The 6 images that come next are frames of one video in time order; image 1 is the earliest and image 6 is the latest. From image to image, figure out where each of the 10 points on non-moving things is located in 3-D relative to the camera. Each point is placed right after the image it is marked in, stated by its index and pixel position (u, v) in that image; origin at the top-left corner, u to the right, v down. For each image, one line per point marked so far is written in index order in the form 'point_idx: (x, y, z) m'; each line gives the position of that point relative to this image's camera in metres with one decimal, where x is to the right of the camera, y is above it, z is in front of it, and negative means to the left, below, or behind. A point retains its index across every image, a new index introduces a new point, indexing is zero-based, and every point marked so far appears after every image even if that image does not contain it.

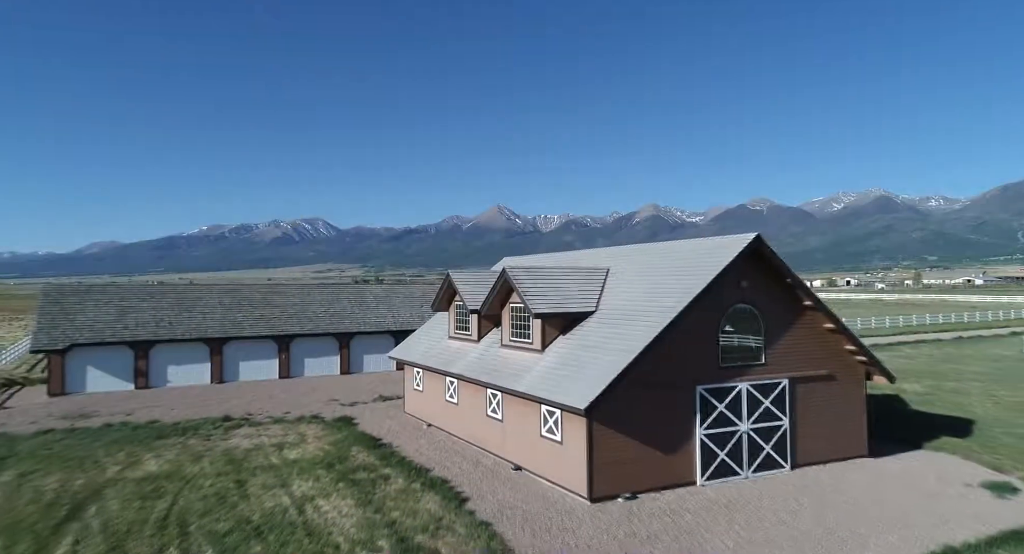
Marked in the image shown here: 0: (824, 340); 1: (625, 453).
0: (+7.9, -1.6, +16.8) m
1: (+2.4, -3.7, +14.2) m
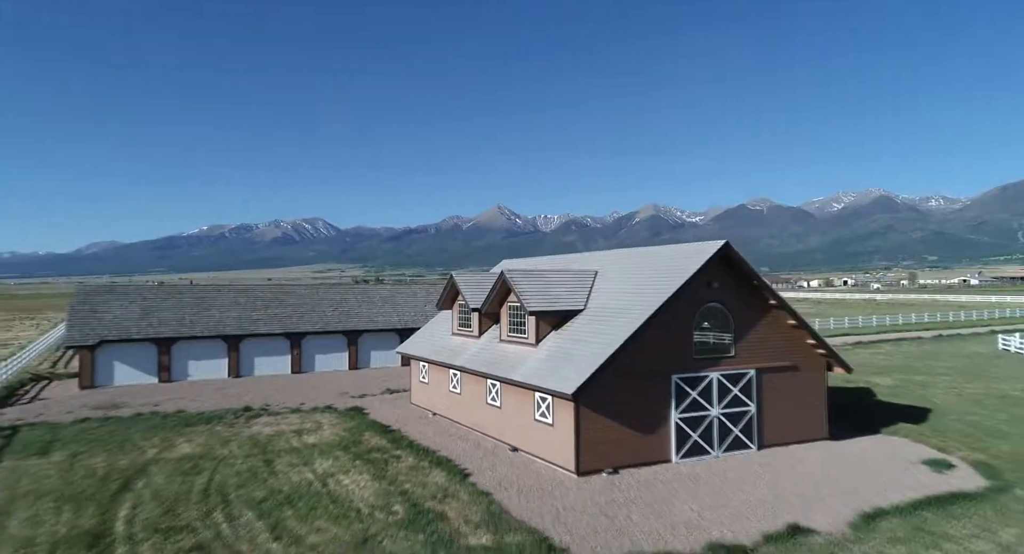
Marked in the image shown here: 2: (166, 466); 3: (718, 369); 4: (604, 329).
0: (+7.9, -1.6, +18.8) m
1: (+2.4, -3.8, +16.2) m
2: (-9.5, -5.1, +18.2) m
3: (+5.5, -2.4, +17.8) m
4: (+2.4, -1.4, +17.5) m
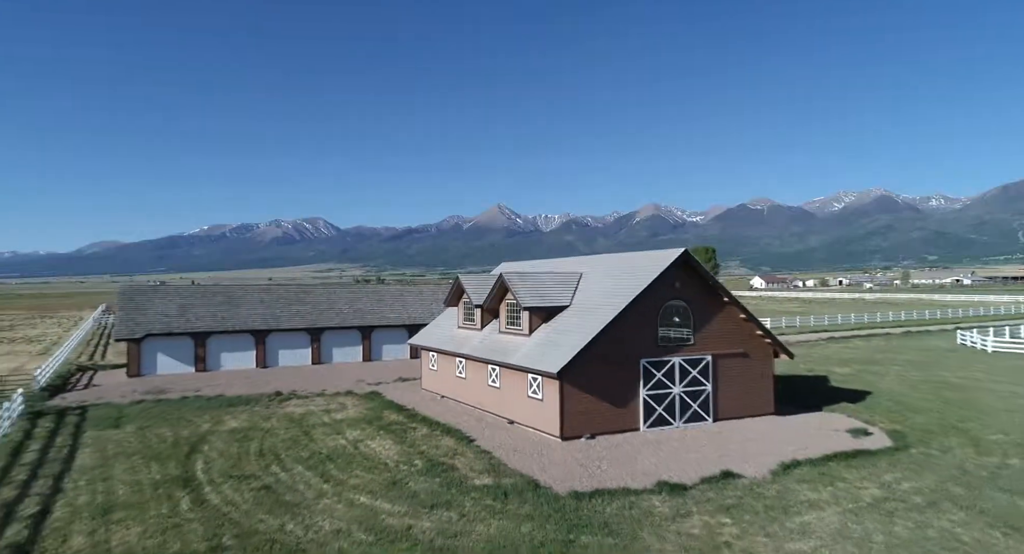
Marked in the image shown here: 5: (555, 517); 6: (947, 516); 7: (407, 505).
0: (+7.8, -1.7, +22.5) m
1: (+2.3, -3.8, +19.9) m
2: (-9.6, -5.2, +21.9) m
3: (+5.4, -2.5, +21.5) m
4: (+2.3, -1.4, +21.2) m
5: (+0.9, -4.9, +13.7) m
6: (+8.9, -4.9, +13.7) m
7: (-2.3, -5.0, +14.7) m
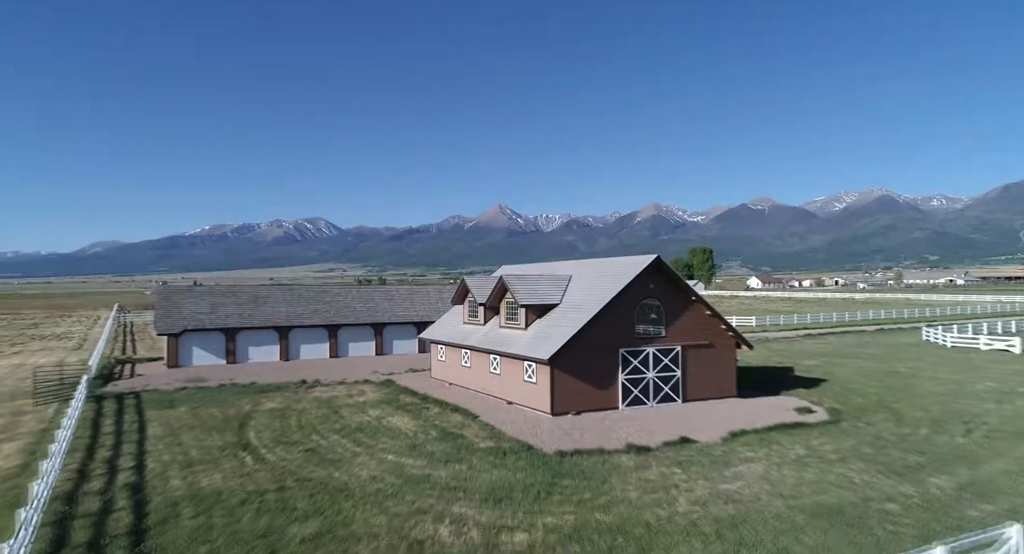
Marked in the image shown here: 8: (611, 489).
0: (+7.7, -1.8, +26.3) m
1: (+2.2, -3.9, +23.7) m
2: (-9.6, -5.3, +25.7) m
3: (+5.4, -2.6, +25.2) m
4: (+2.3, -1.5, +25.0) m
5: (+0.8, -5.0, +17.5) m
6: (+8.9, -5.0, +17.5) m
7: (-2.4, -5.1, +18.5) m
8: (+2.4, -5.1, +15.9) m
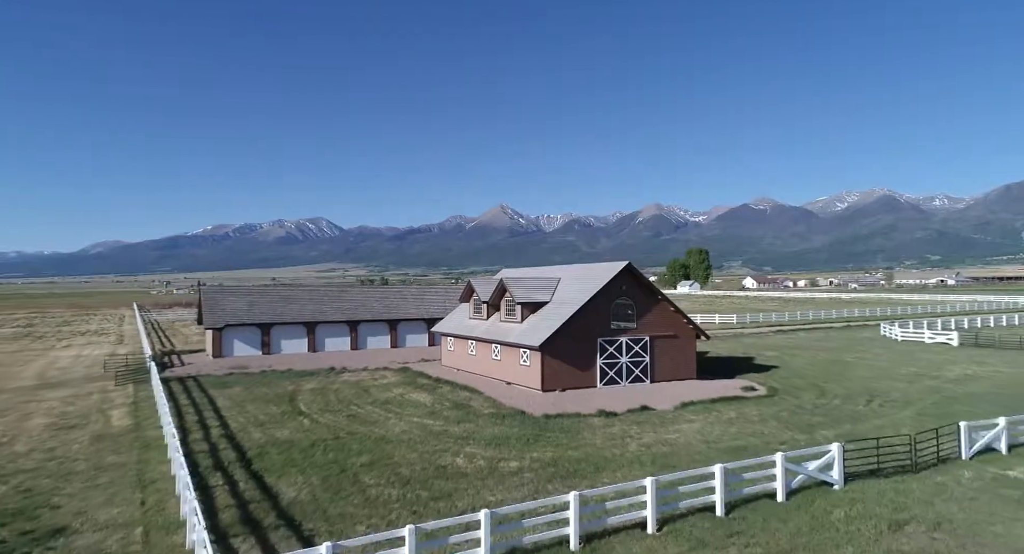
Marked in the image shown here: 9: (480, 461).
0: (+7.6, -1.9, +31.8) m
1: (+2.1, -4.0, +29.2) m
2: (-9.7, -5.4, +31.3) m
3: (+5.3, -2.7, +30.8) m
4: (+2.2, -1.6, +30.6) m
5: (+0.7, -5.1, +23.1) m
6: (+8.8, -5.1, +23.0) m
7: (-2.5, -5.2, +24.1) m
8: (+2.3, -5.2, +21.5) m
9: (-0.9, -5.3, +19.0) m
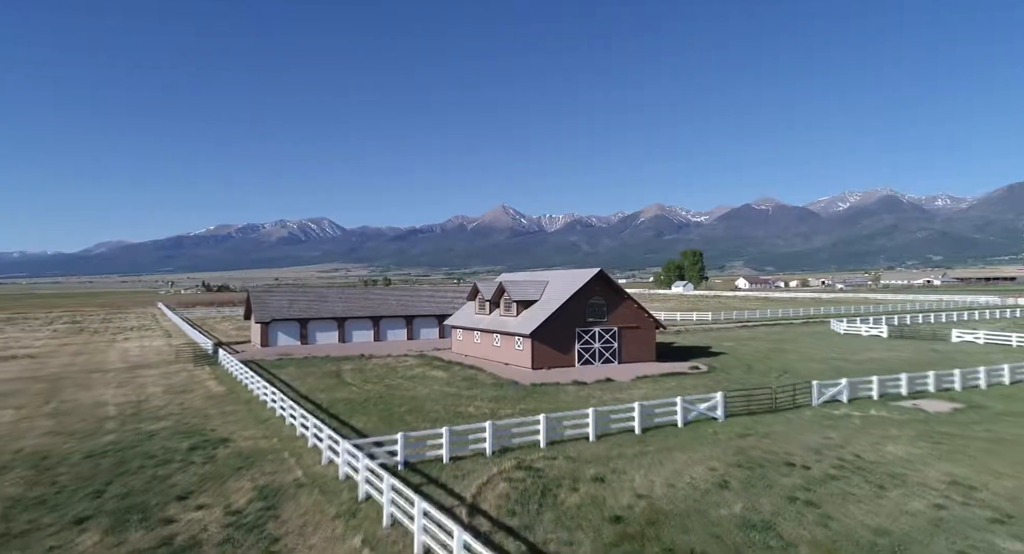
0: (+7.5, -2.1, +40.1) m
1: (+1.9, -4.2, +37.5) m
2: (-9.9, -5.6, +39.6) m
3: (+5.1, -2.9, +39.1) m
4: (+2.0, -1.8, +38.9) m
5: (+0.5, -5.3, +31.4) m
6: (+8.6, -5.3, +31.3) m
7: (-2.7, -5.4, +32.4) m
8: (+2.1, -5.4, +29.8) m
9: (-1.1, -5.5, +27.3) m
